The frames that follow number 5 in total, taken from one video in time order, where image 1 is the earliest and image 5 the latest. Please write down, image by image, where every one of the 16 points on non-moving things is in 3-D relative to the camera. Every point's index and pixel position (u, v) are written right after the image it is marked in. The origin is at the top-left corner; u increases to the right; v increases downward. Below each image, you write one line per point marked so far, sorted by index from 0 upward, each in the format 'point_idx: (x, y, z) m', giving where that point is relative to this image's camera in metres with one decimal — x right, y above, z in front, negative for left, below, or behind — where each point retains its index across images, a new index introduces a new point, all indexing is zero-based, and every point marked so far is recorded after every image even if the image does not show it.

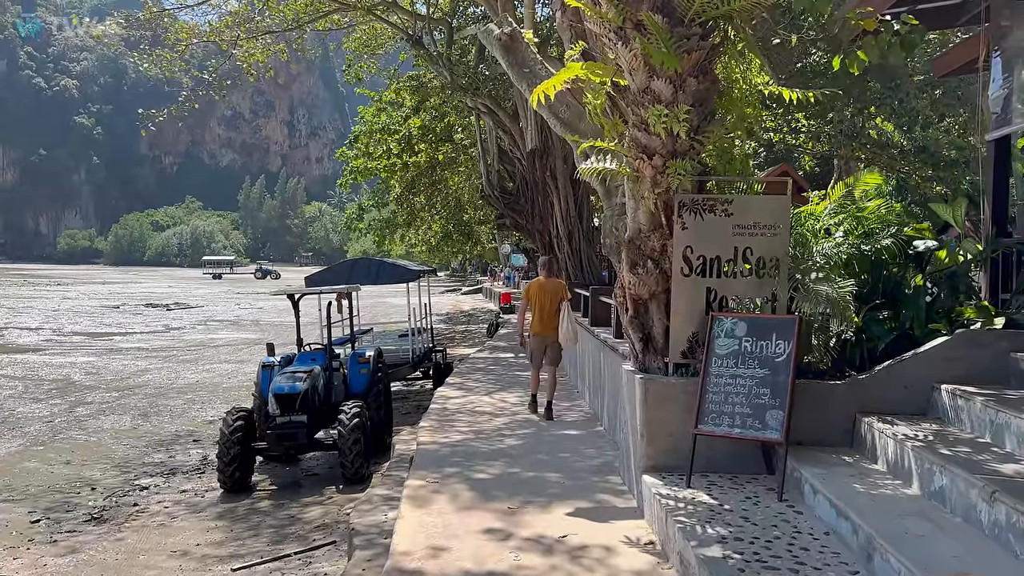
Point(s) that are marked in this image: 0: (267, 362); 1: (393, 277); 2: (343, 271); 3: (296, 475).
0: (-2.4, -0.7, +8.5) m
1: (-1.6, +0.1, +11.6) m
2: (-2.2, +0.2, +11.4) m
3: (-2.1, -1.8, +8.2) m
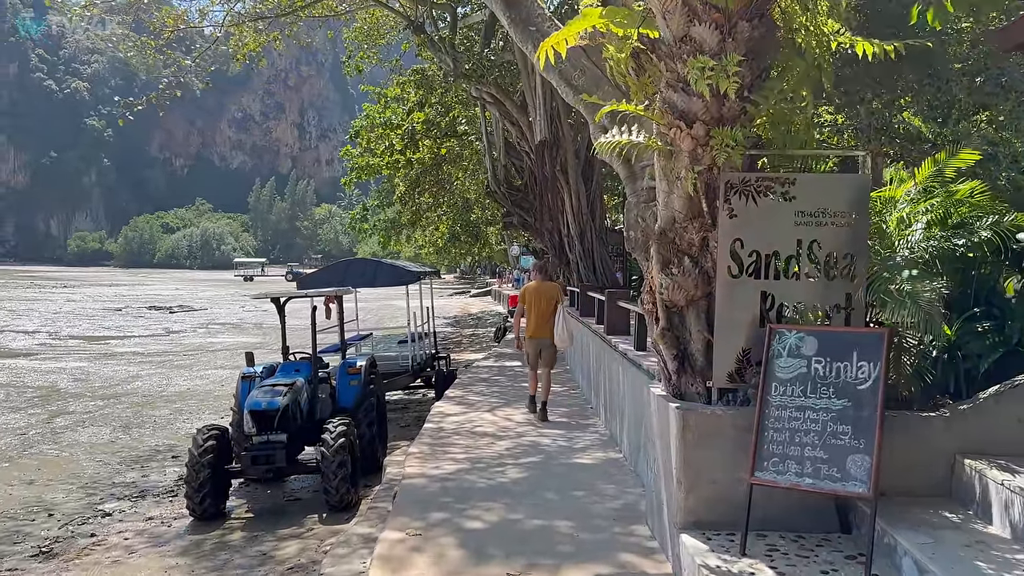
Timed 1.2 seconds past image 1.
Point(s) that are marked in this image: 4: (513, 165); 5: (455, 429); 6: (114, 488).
0: (-2.4, -0.8, +7.6) m
1: (-1.5, +0.1, +10.7) m
2: (-2.2, +0.2, +10.6) m
3: (-2.0, -1.8, +7.3) m
4: (0.0, +2.0, +13.5) m
5: (-0.4, -1.0, +6.2) m
6: (-3.8, -1.9, +8.1) m
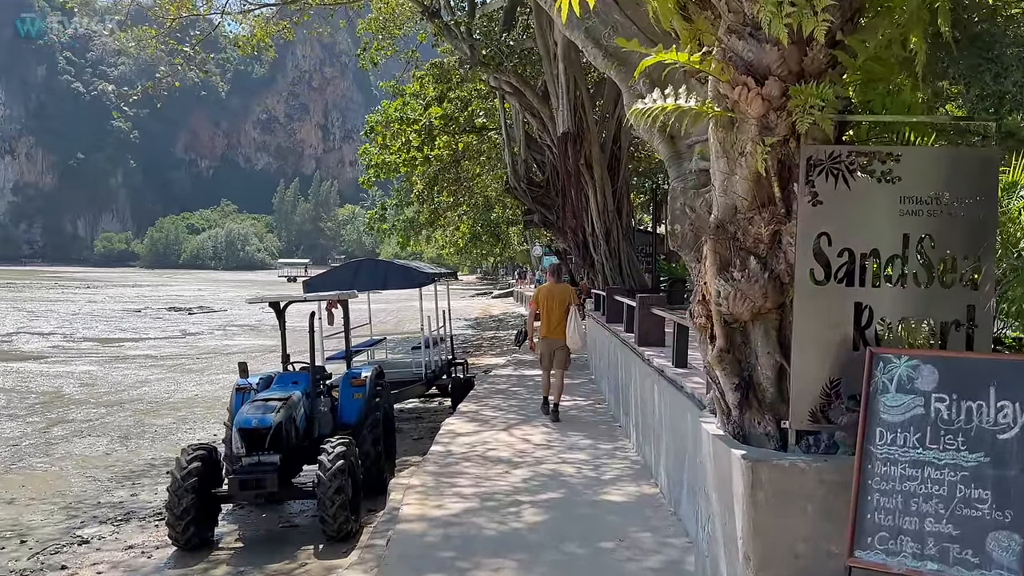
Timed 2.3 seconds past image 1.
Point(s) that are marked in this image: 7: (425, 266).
0: (-2.2, -0.8, +7.0) m
1: (-1.3, +0.1, +10.0) m
2: (-1.9, +0.2, +9.9) m
3: (-1.9, -1.9, +6.6) m
4: (+0.3, +1.9, +12.8) m
5: (-0.3, -1.0, +5.4) m
6: (-3.6, -1.9, +7.4) m
7: (-1.1, +0.3, +11.2) m
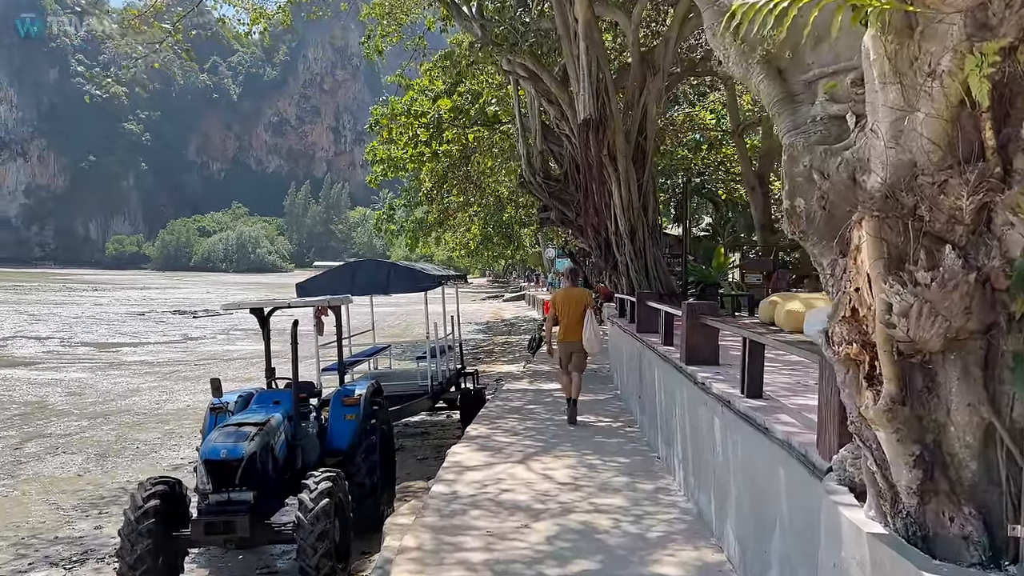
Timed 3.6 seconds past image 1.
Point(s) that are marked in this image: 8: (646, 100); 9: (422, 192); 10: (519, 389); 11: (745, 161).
0: (-2.1, -0.8, +6.0) m
1: (-1.1, 0.0, +9.0) m
2: (-1.8, +0.1, +8.9) m
3: (-1.8, -1.9, +5.7) m
4: (+0.5, +1.9, +11.8) m
5: (-0.2, -1.1, +4.4) m
6: (-3.5, -2.0, +6.5) m
7: (-1.0, +0.2, +10.2) m
8: (+1.5, +2.1, +9.8) m
9: (-2.0, +2.1, +18.8) m
10: (+0.1, -1.0, +8.7) m
11: (+4.2, +2.3, +15.4) m
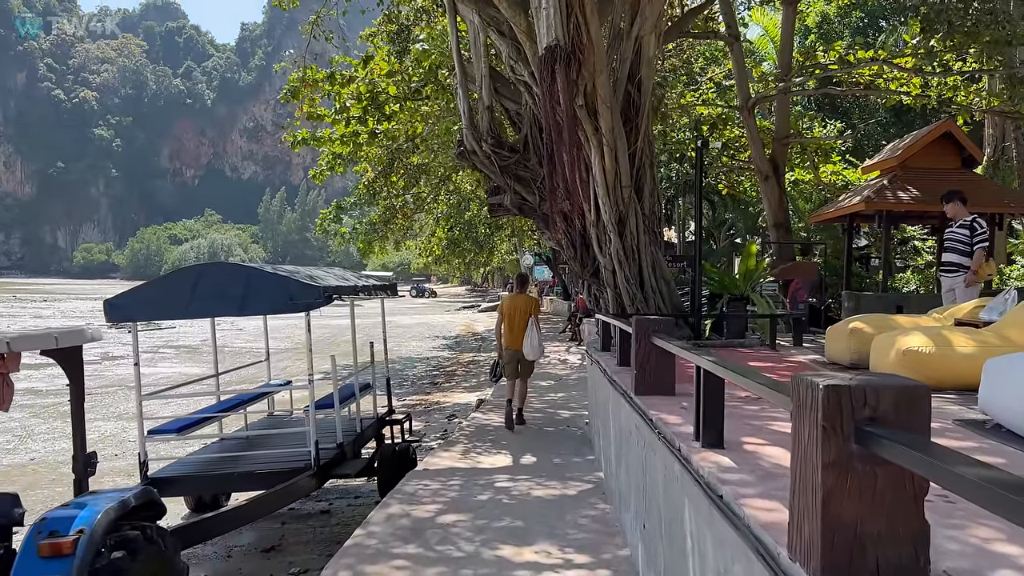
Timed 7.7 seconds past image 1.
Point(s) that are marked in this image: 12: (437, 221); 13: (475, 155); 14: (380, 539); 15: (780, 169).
0: (-2.5, -0.9, +2.8) m
1: (-1.6, -0.1, +5.9) m
2: (-2.3, 0.0, +5.7) m
3: (-2.2, -2.0, +2.4) m
4: (-0.1, +1.7, +8.6) m
5: (-0.6, -1.2, +1.3) m
6: (-3.9, -2.1, +3.2) m
7: (-1.5, +0.1, +7.0) m
8: (+1.0, +2.0, +6.7) m
9: (-2.7, +1.9, +15.7) m
10: (-0.4, -1.2, +5.6) m
11: (+3.5, +2.1, +12.3) m
12: (-1.7, +1.5, +19.5) m
13: (-0.3, +1.3, +8.5) m
14: (-0.6, -1.1, +3.9) m
15: (+4.0, +1.8, +12.9) m
